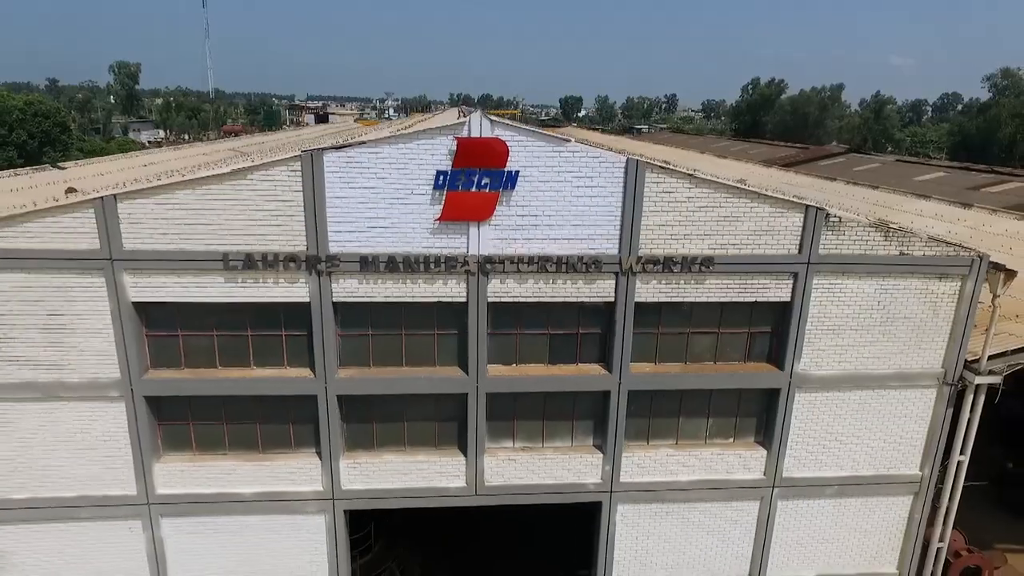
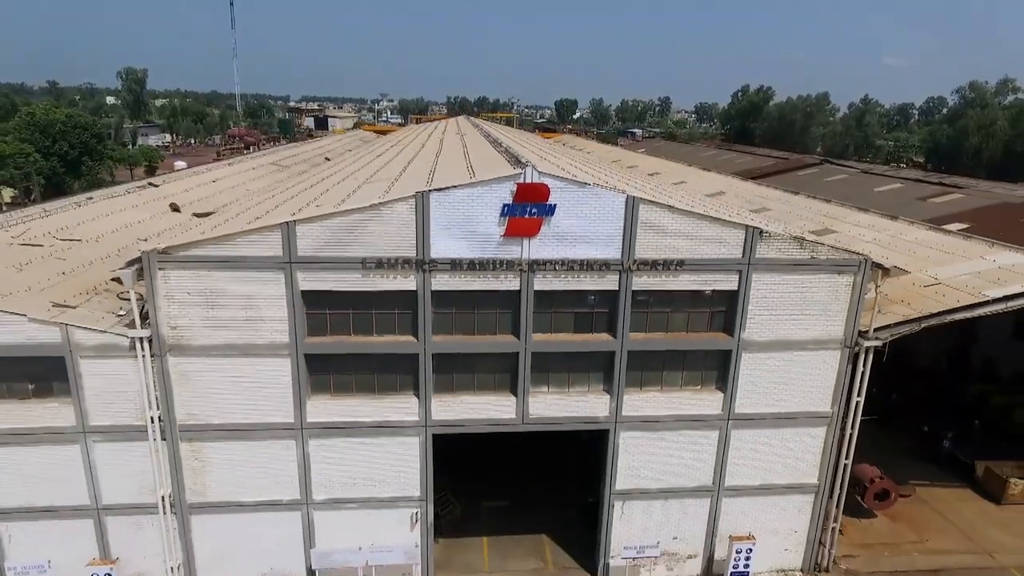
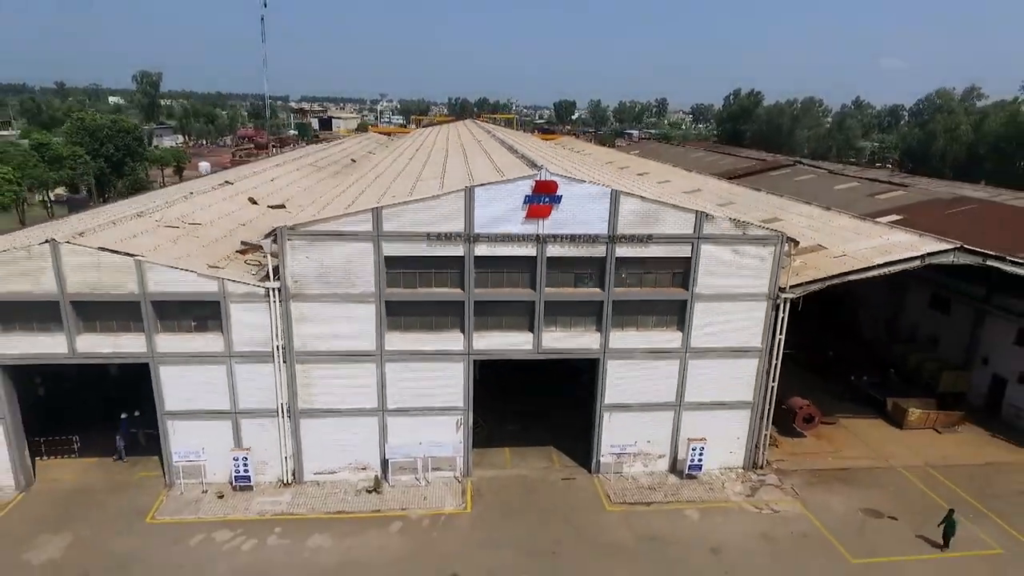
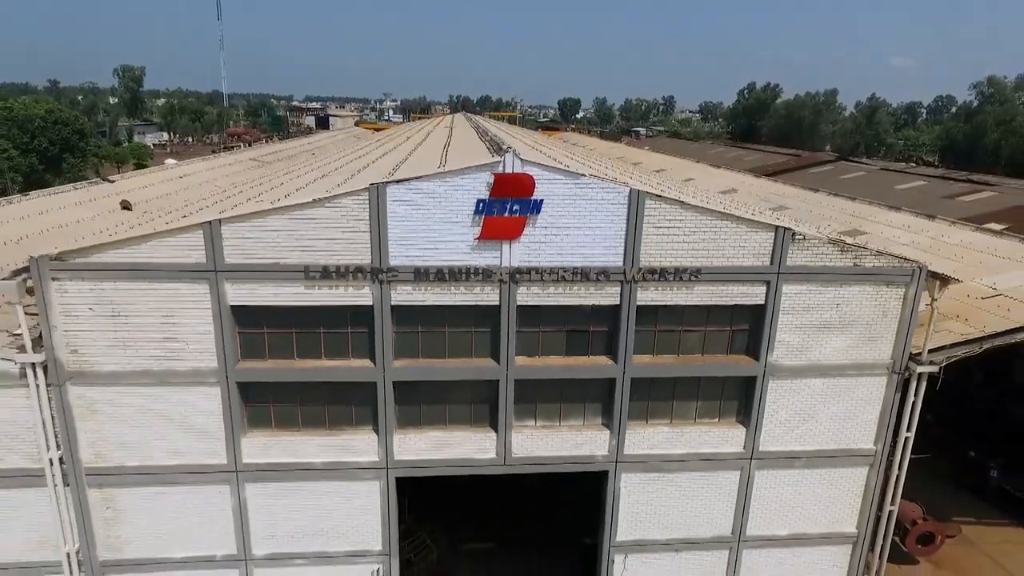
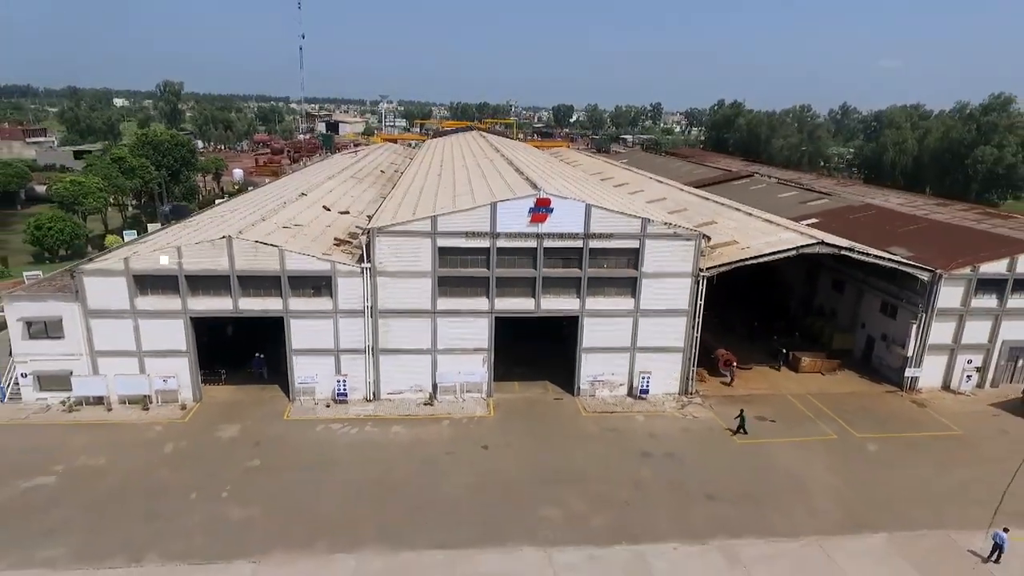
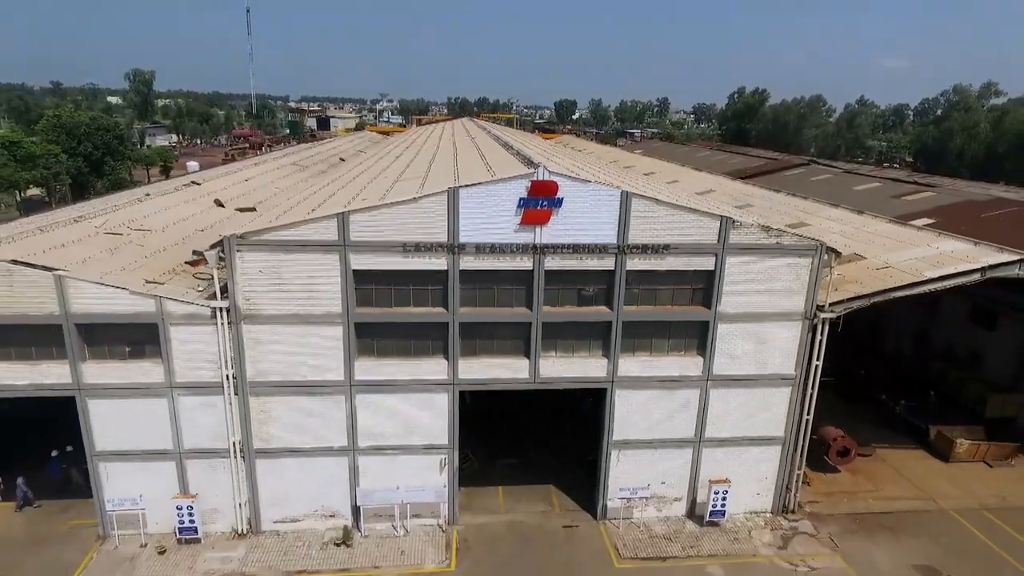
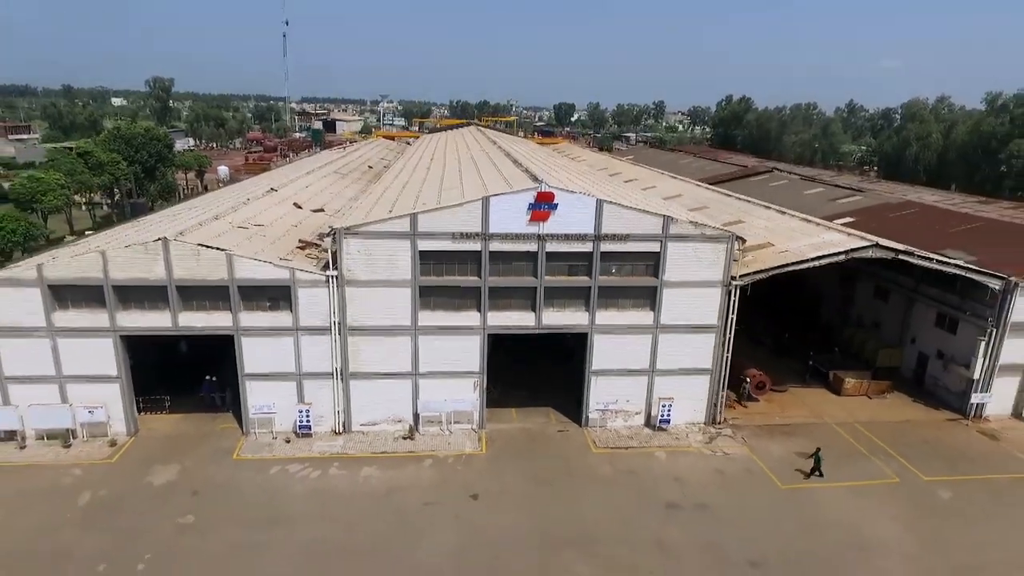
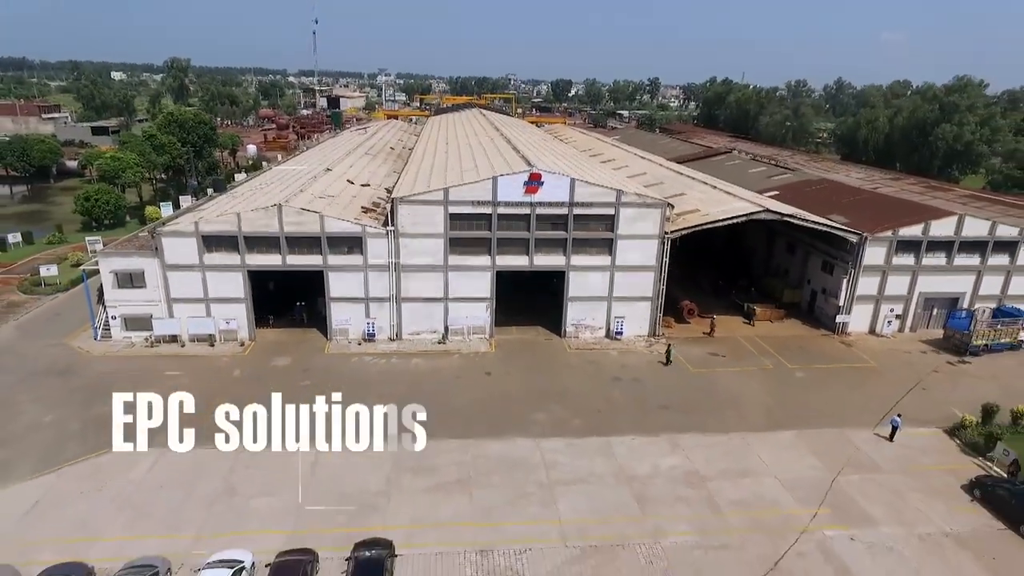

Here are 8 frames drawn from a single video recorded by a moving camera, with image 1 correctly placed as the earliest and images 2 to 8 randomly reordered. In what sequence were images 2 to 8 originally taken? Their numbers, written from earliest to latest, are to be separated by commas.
4, 2, 6, 3, 7, 5, 8
